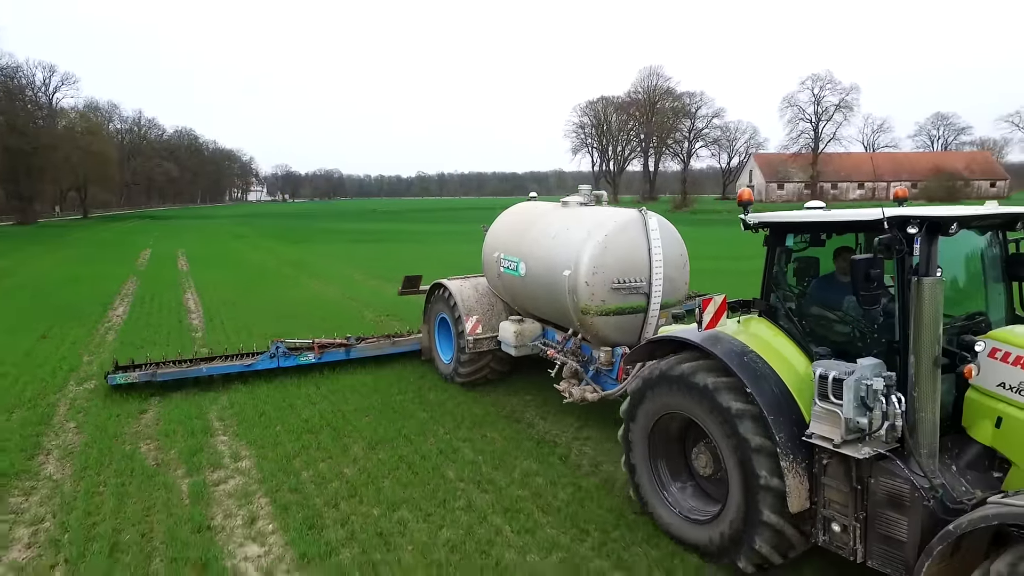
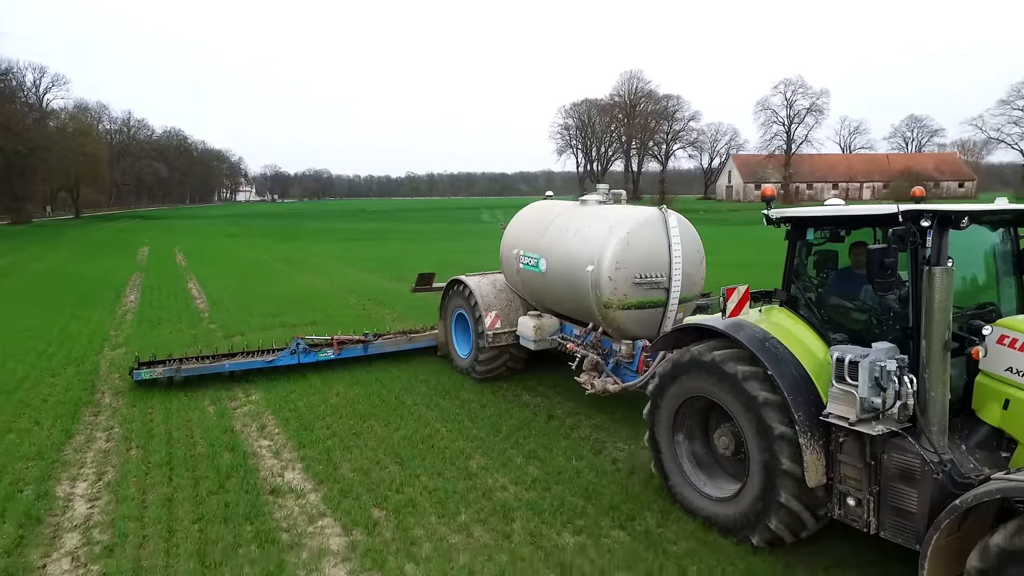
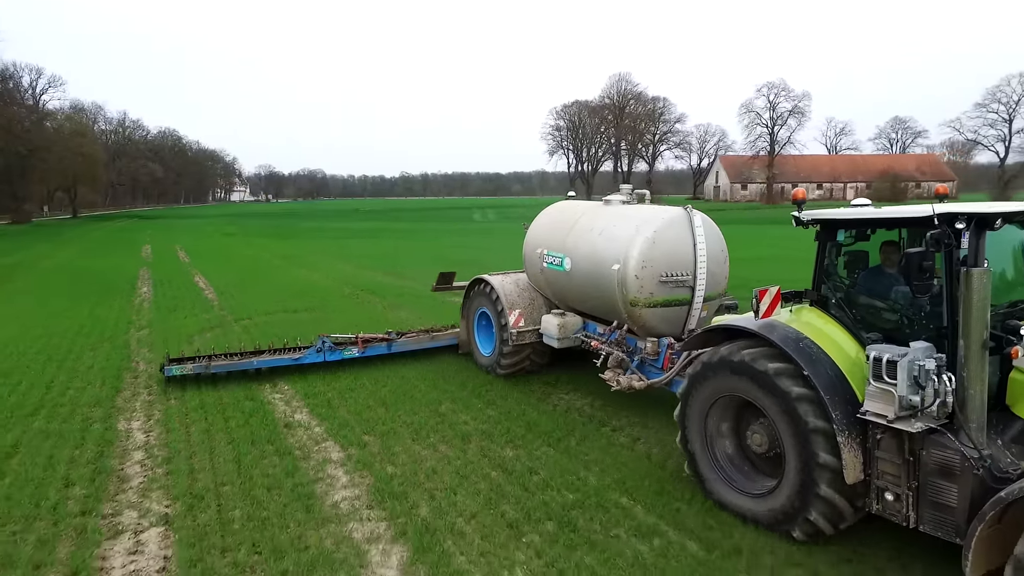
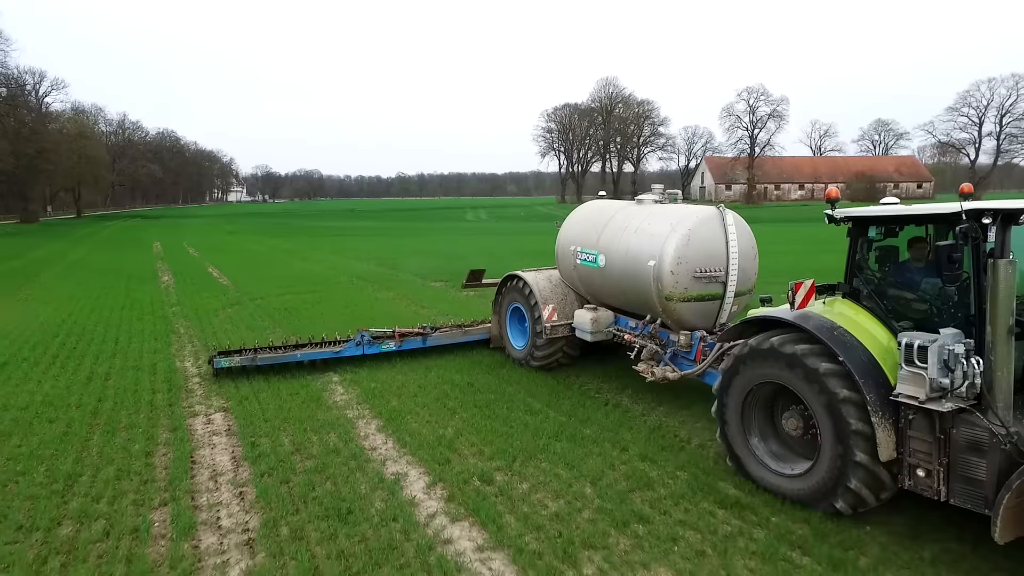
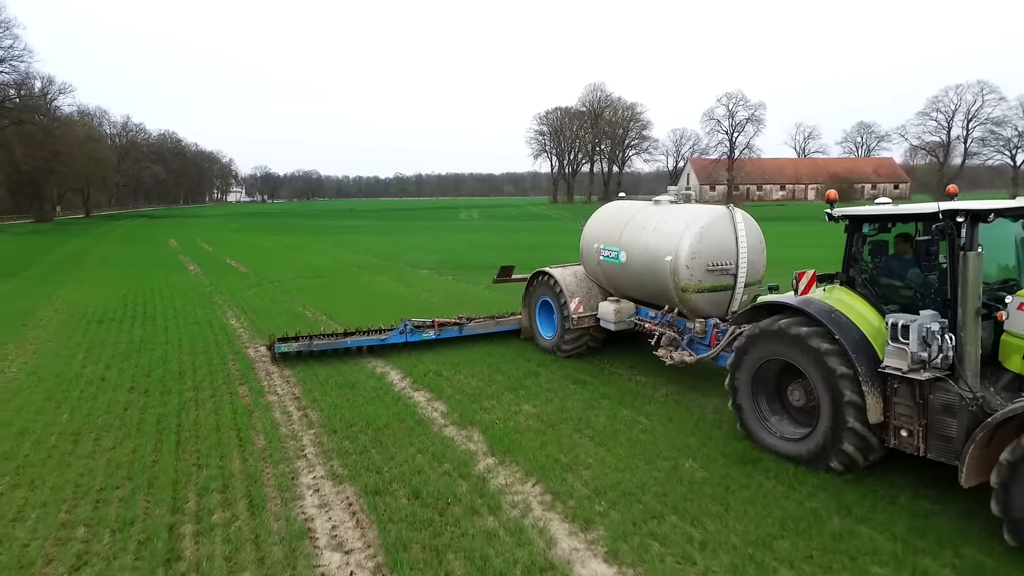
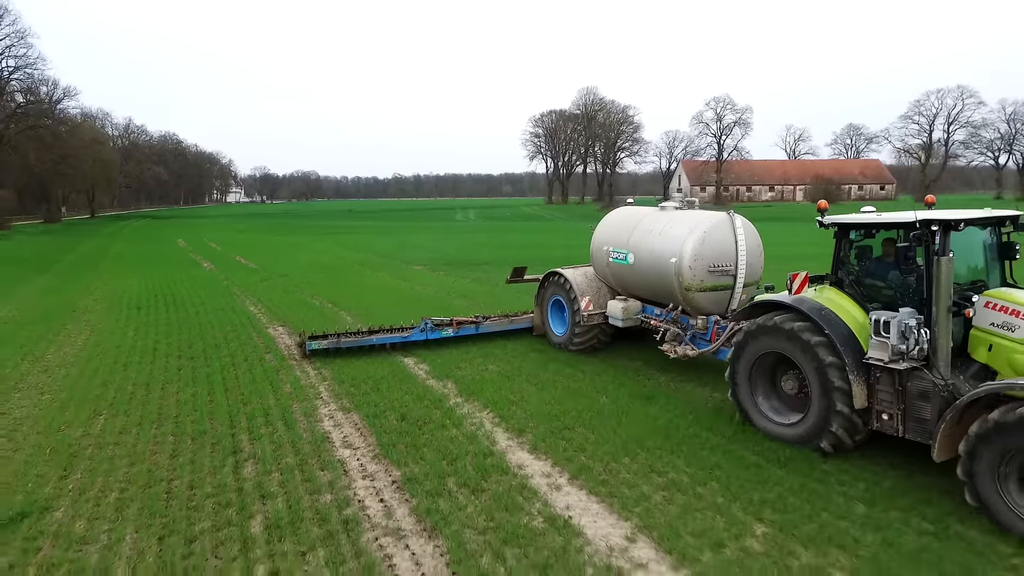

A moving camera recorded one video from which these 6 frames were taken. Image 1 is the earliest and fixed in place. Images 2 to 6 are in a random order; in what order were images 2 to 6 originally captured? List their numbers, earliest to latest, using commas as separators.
2, 3, 4, 5, 6
